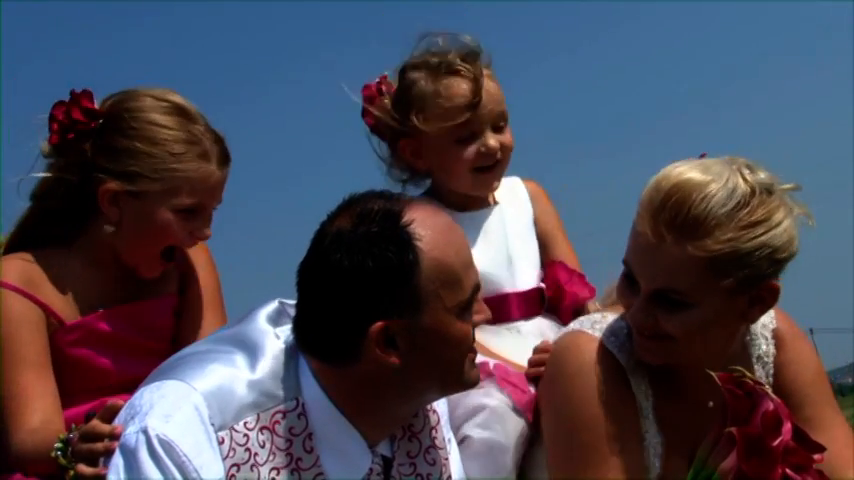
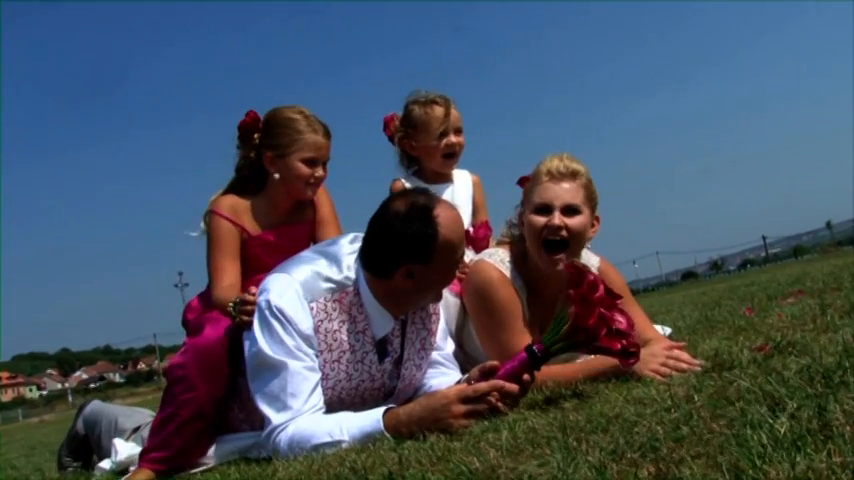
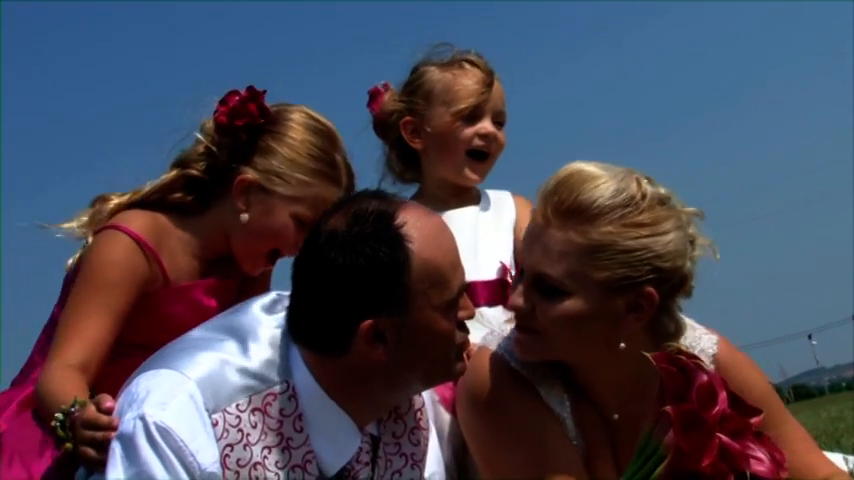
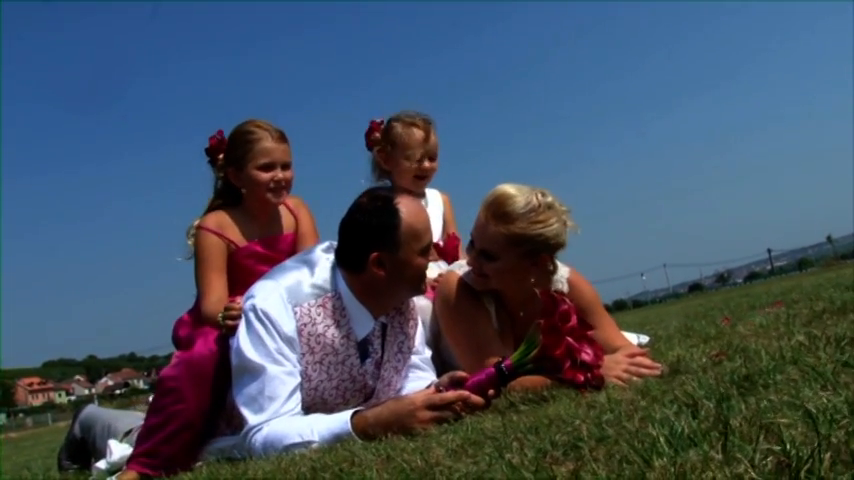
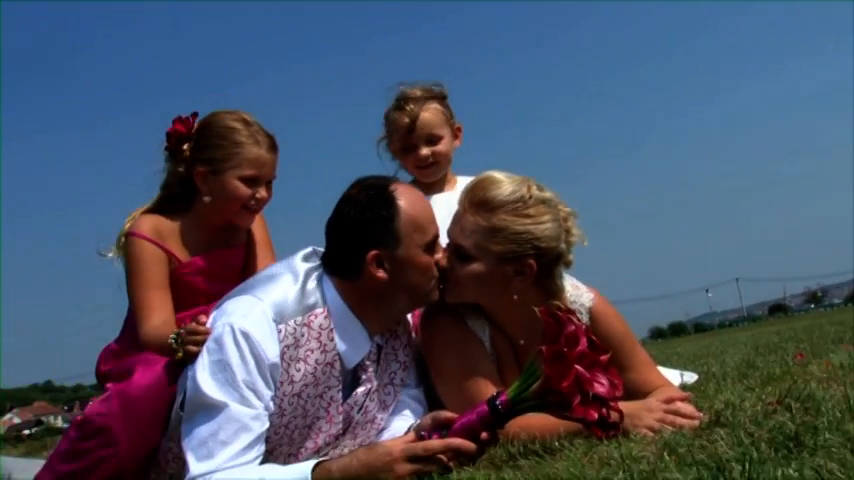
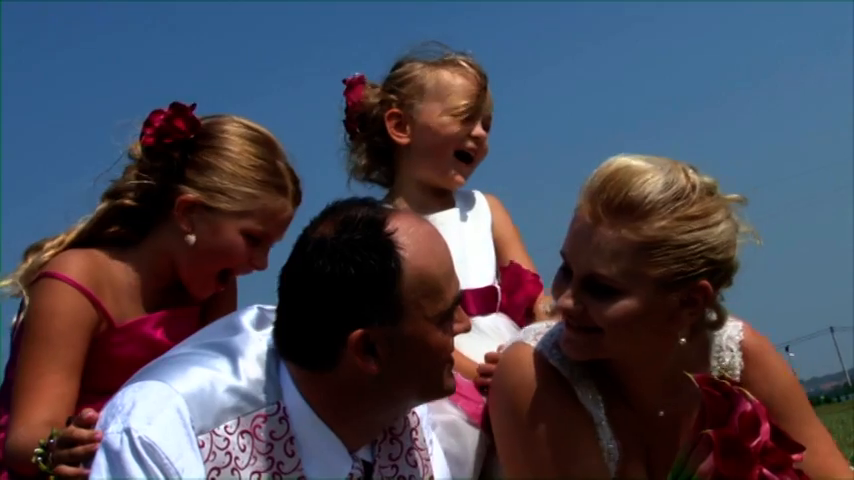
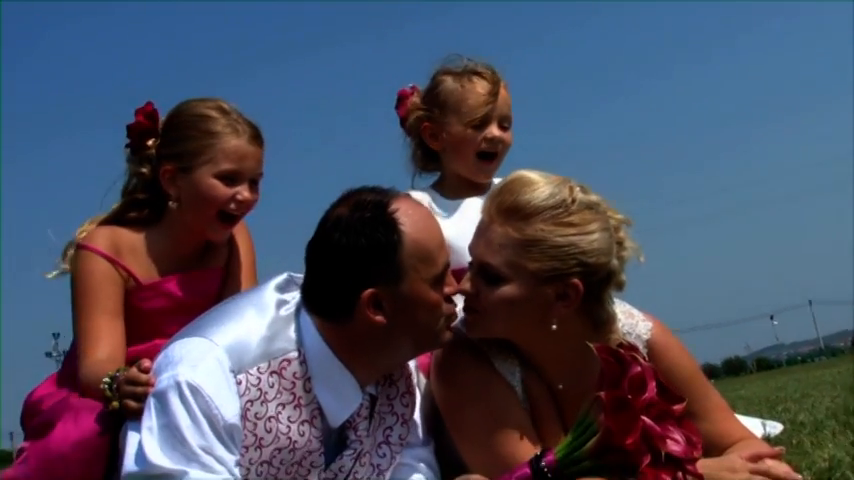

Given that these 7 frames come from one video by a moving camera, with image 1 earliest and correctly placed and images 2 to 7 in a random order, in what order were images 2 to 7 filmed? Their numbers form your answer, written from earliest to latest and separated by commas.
6, 3, 7, 5, 4, 2
